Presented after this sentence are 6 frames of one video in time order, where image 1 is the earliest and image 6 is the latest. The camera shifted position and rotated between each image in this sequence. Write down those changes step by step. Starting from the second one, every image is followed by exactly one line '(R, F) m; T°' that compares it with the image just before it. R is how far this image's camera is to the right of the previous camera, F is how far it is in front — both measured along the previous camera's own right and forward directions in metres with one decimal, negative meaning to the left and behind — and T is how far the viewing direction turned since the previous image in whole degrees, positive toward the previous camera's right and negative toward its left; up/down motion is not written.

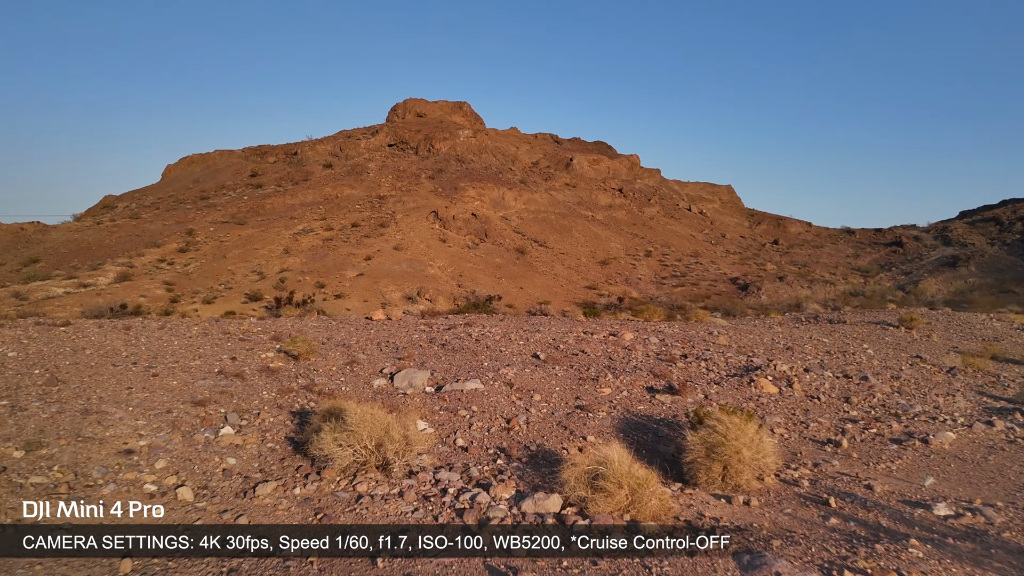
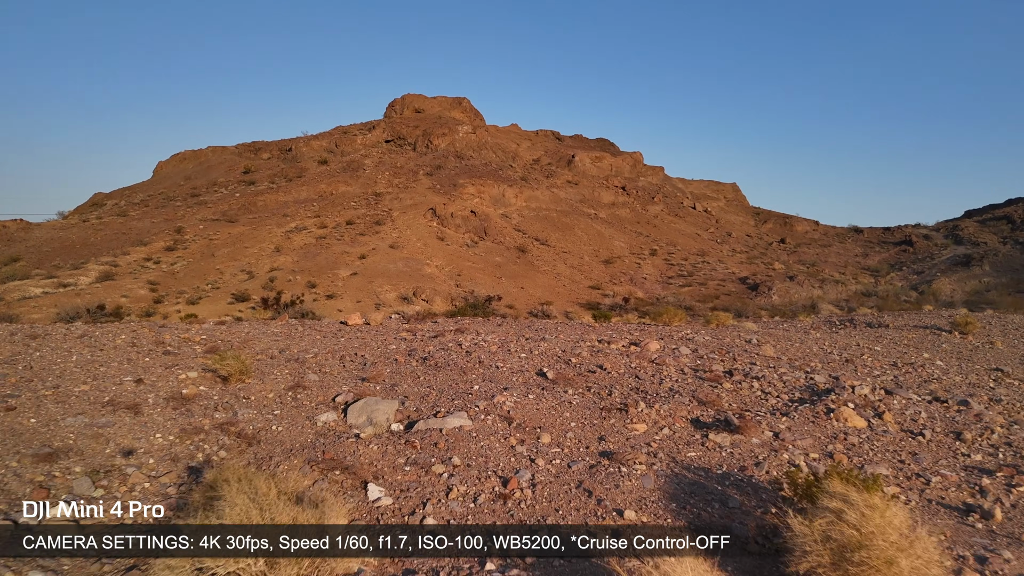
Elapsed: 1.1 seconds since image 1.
(0.0, +1.3) m; 0°
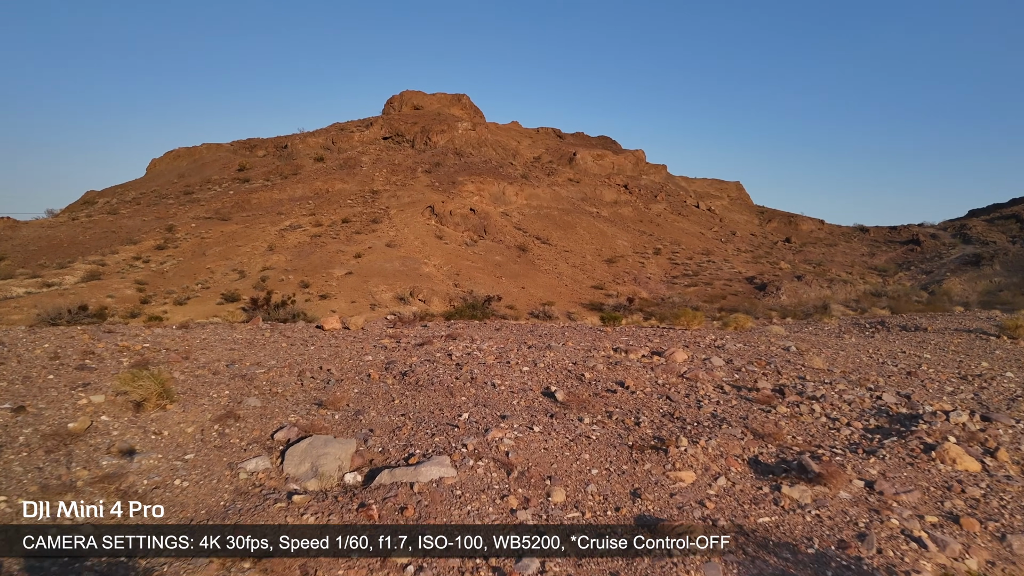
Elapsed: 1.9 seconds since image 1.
(0.0, +0.9) m; 0°
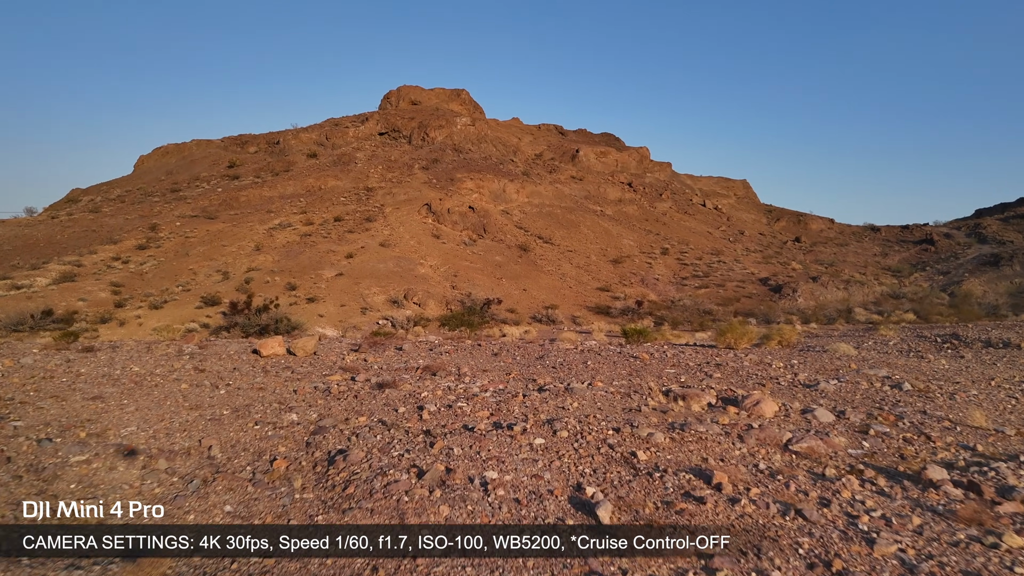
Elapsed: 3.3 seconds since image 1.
(0.0, +1.6) m; 0°
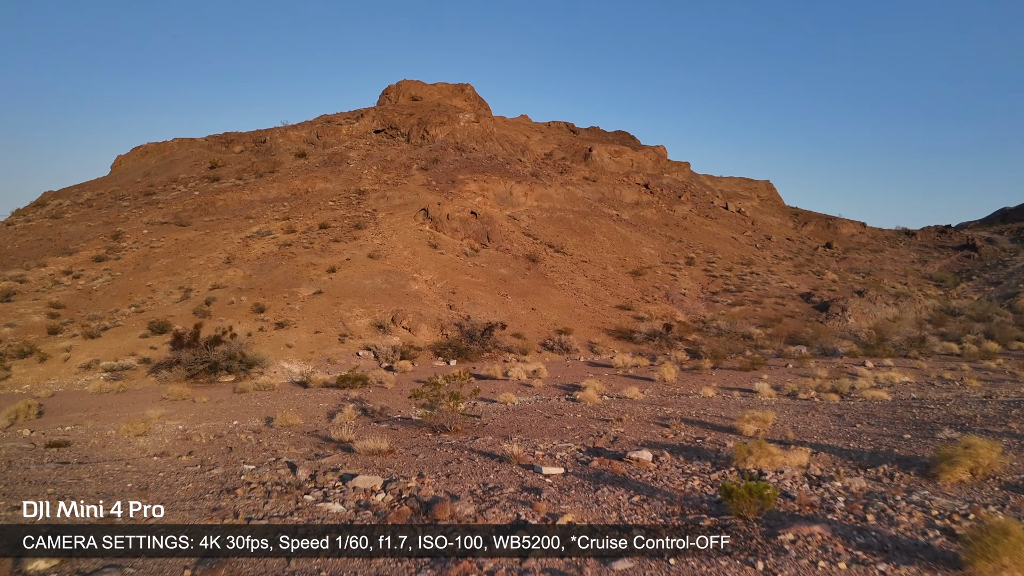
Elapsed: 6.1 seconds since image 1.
(+0.1, +3.6) m; -1°
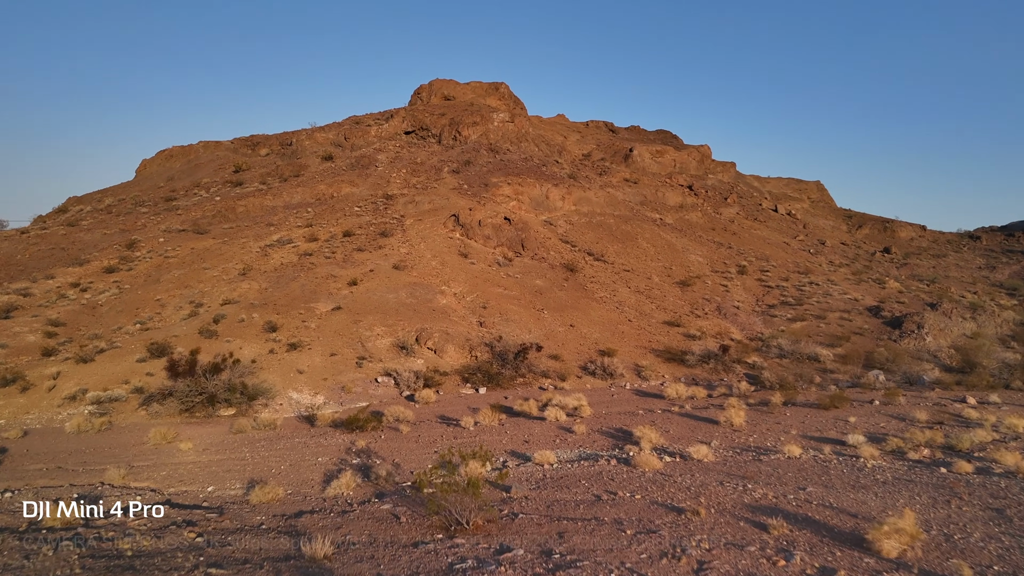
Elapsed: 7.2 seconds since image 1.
(-0.1, +2.2) m; -4°
